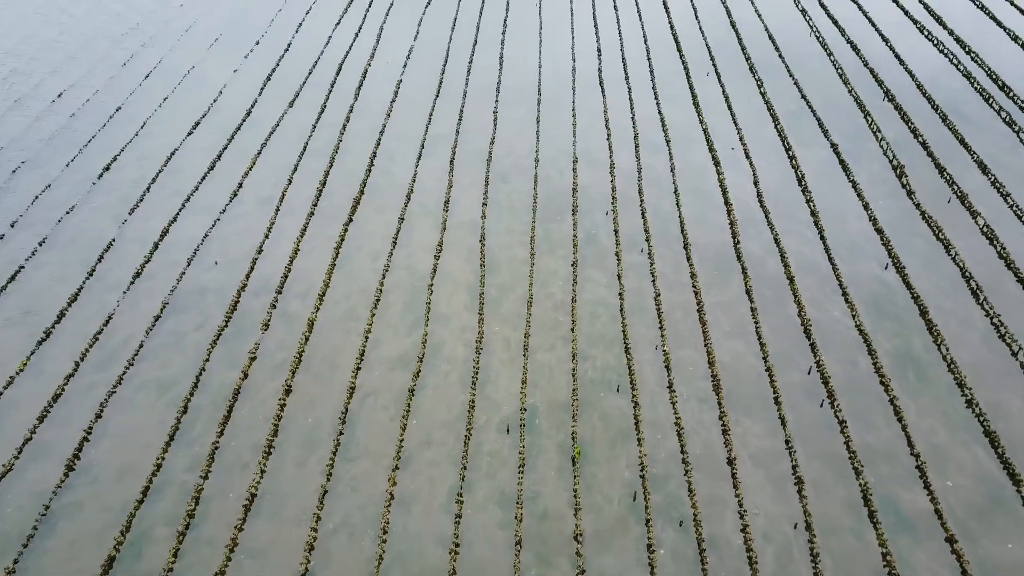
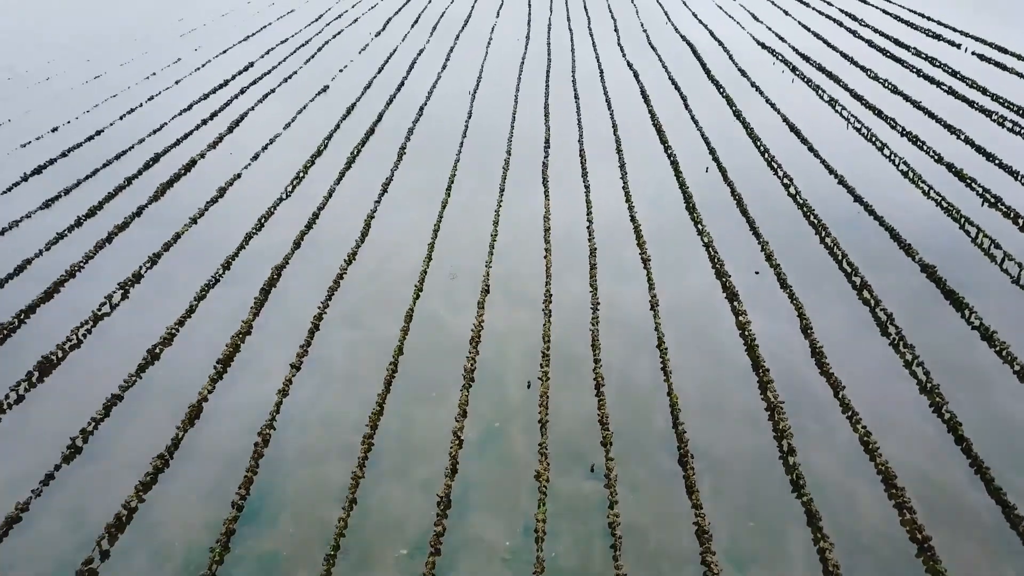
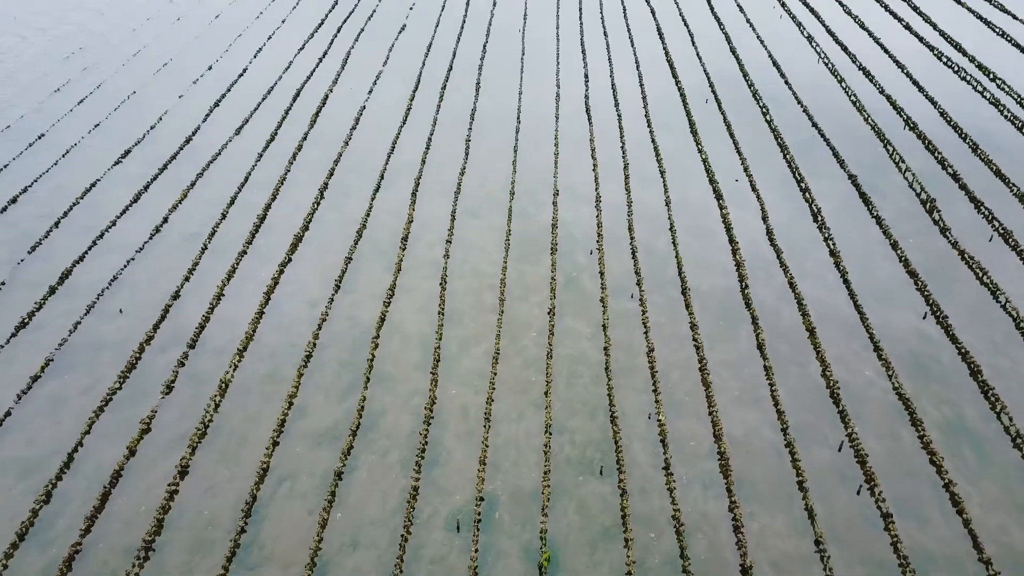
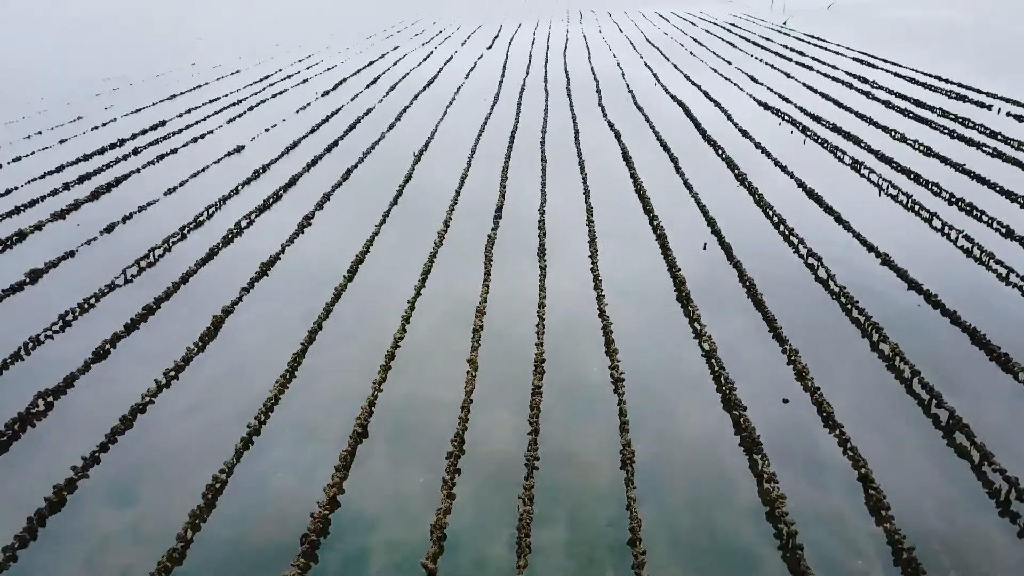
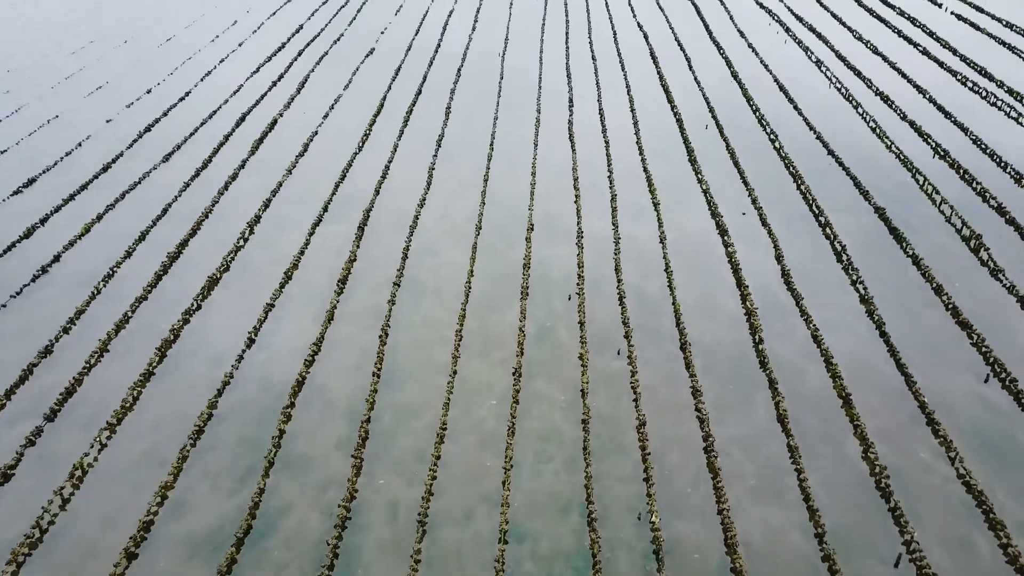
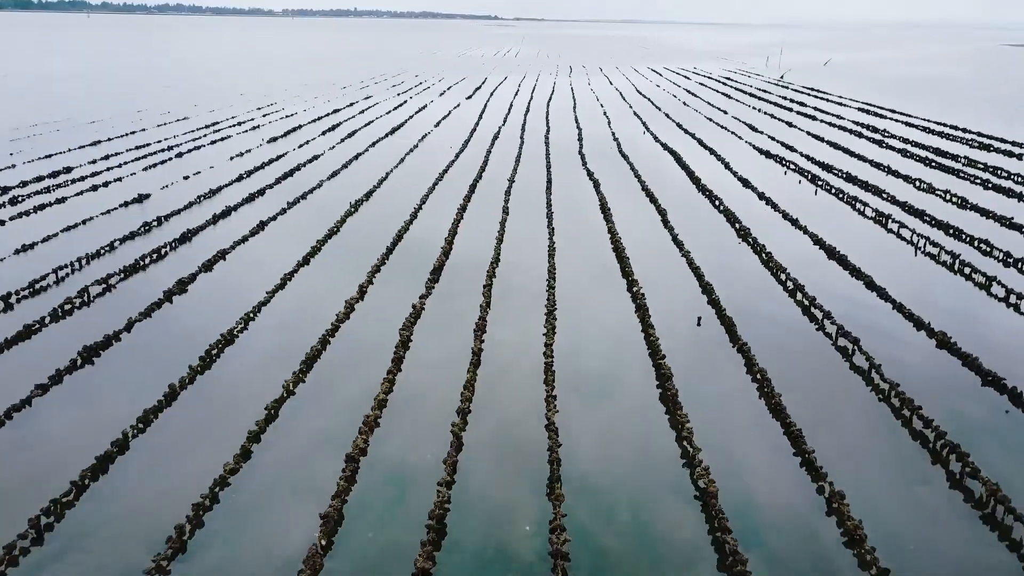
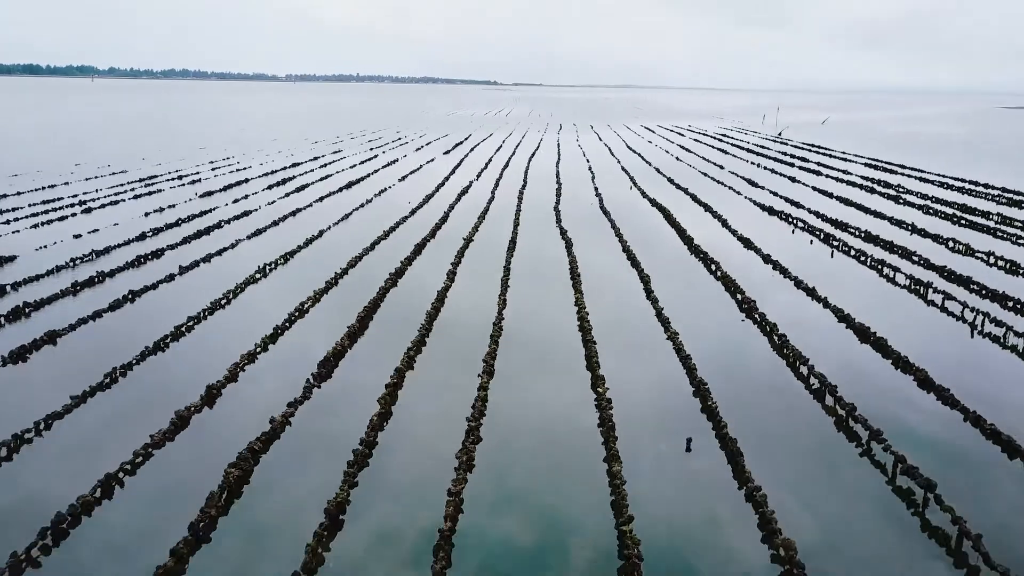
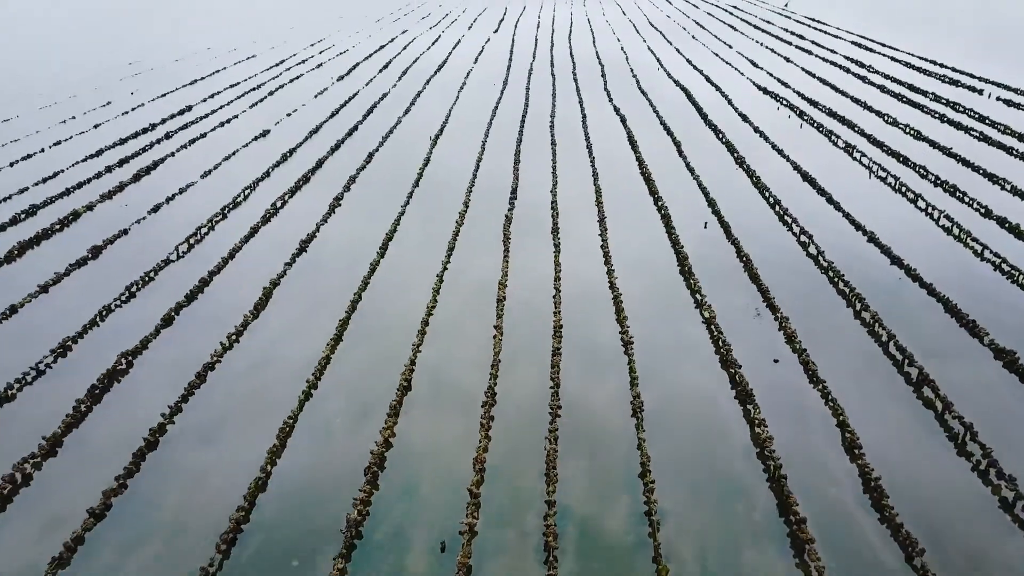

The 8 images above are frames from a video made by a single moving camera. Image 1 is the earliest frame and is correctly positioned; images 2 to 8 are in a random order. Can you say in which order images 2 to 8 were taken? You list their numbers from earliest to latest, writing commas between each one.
3, 5, 2, 8, 4, 6, 7
